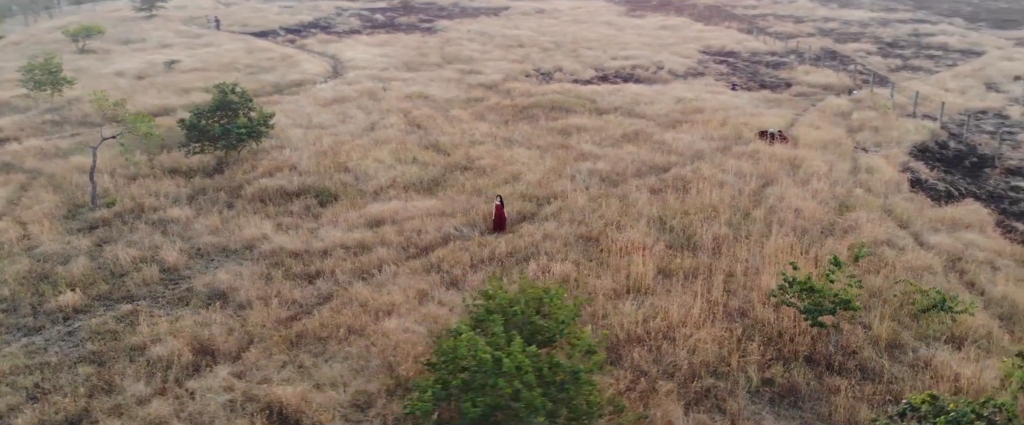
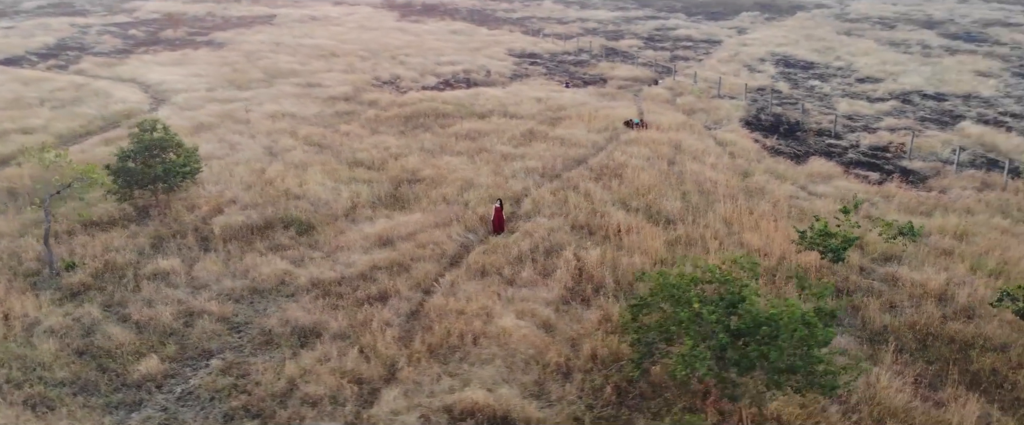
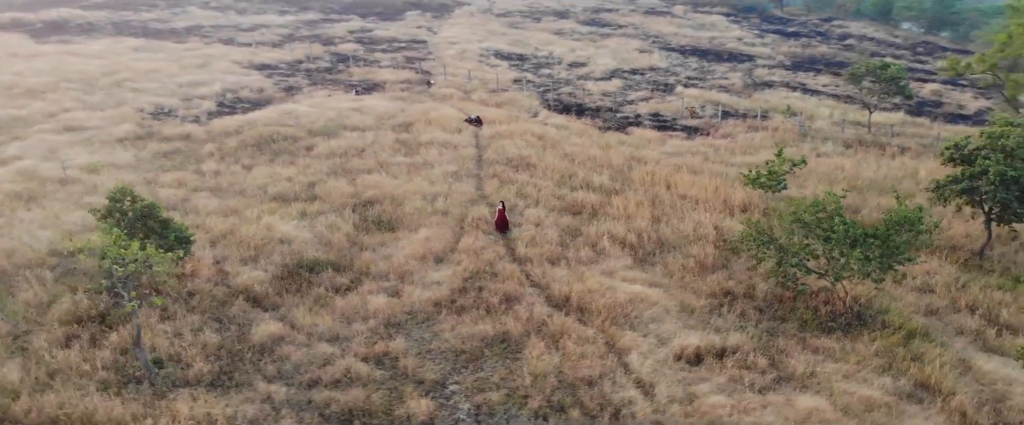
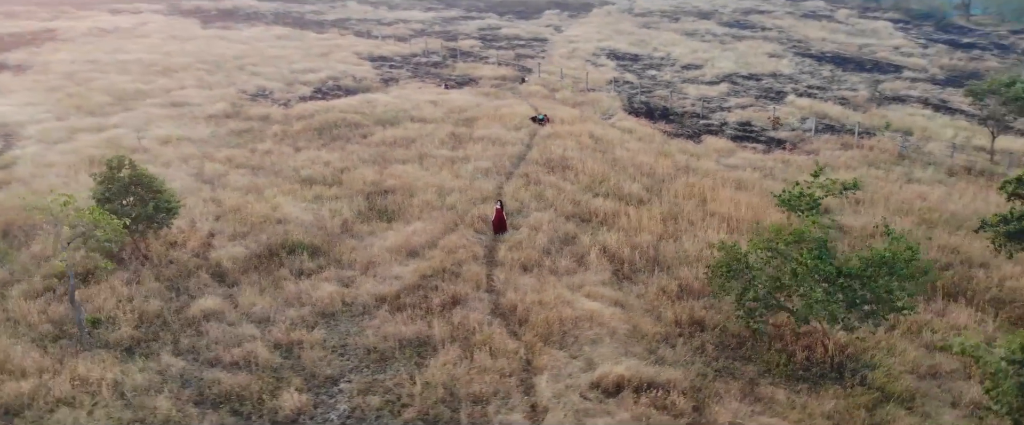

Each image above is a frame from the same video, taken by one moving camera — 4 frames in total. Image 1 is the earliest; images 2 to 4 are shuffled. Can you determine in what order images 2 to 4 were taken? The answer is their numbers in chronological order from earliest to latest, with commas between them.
2, 4, 3
